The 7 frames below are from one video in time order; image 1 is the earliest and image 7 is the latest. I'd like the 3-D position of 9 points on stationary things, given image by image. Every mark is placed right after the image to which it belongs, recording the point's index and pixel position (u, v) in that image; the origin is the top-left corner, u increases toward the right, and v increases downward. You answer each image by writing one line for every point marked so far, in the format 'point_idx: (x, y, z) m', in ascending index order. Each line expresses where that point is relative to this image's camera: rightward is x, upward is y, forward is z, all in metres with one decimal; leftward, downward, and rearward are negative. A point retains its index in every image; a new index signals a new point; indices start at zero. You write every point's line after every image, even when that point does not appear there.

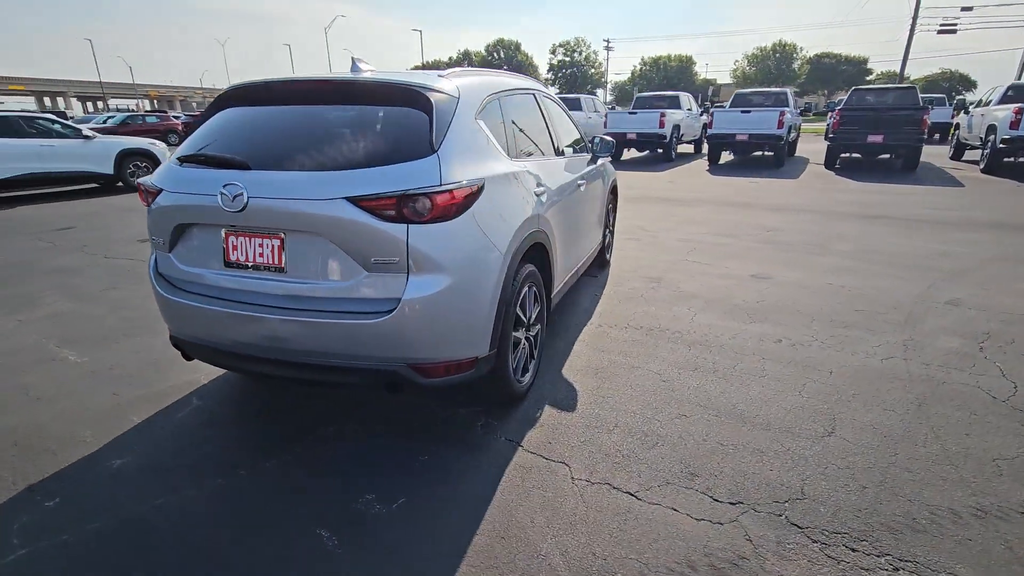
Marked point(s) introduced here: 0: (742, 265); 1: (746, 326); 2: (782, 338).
0: (+2.7, +0.3, +6.1) m
1: (+1.9, -0.3, +4.3) m
2: (+2.1, -0.4, +4.1) m
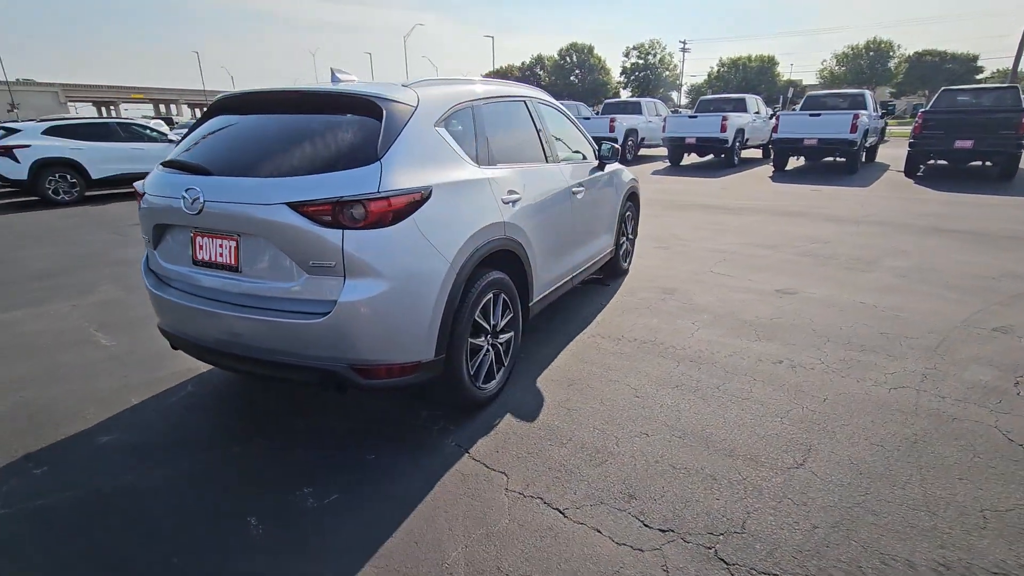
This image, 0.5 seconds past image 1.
0: (+2.8, +0.1, +5.8) m
1: (+1.9, -0.4, +4.1) m
2: (+2.0, -0.5, +3.9) m
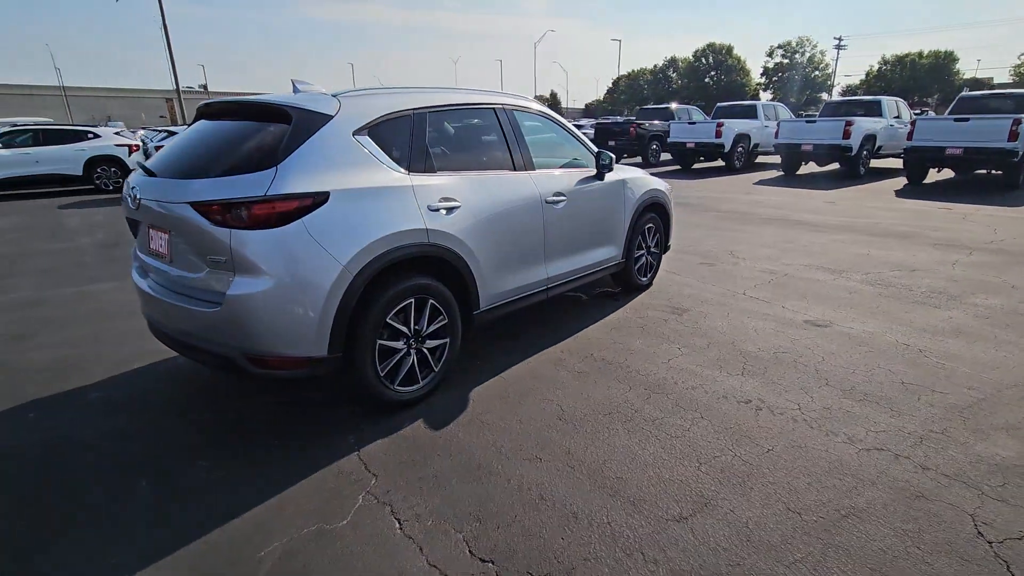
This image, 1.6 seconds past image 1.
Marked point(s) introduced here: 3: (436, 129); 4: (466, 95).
0: (+2.9, -0.2, +5.1) m
1: (+1.5, -0.6, +3.7) m
2: (+1.6, -0.7, +3.4) m
3: (-0.5, +1.1, +3.5) m
4: (-0.4, +1.4, +3.8) m
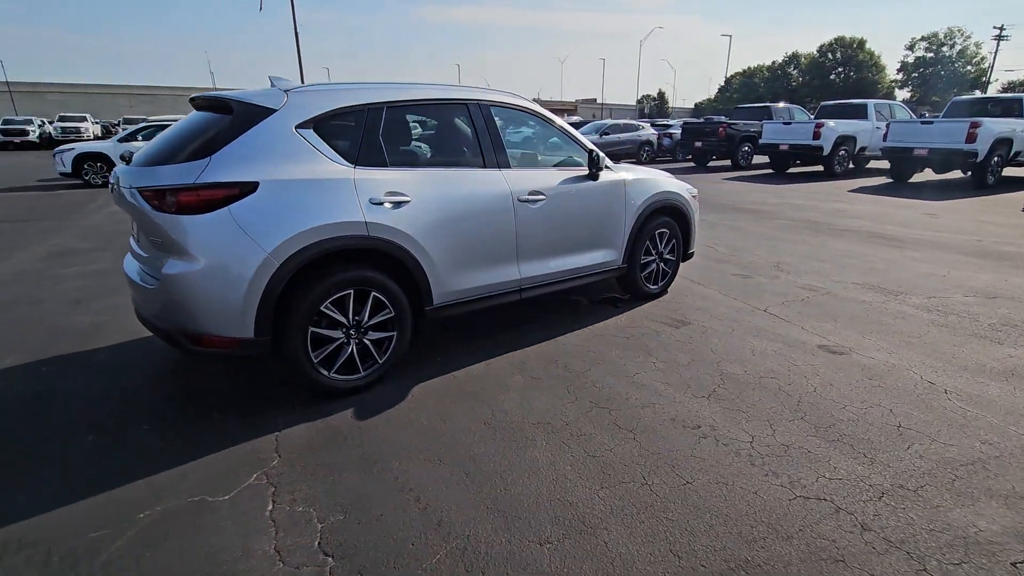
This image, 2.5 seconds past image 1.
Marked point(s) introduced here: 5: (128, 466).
0: (+2.7, -0.4, +4.5) m
1: (+1.1, -0.7, +3.3) m
2: (+1.1, -0.8, +3.1) m
3: (-0.8, +1.1, +3.5) m
4: (-0.6, +1.4, +3.8) m
5: (-2.0, -0.9, +2.8) m
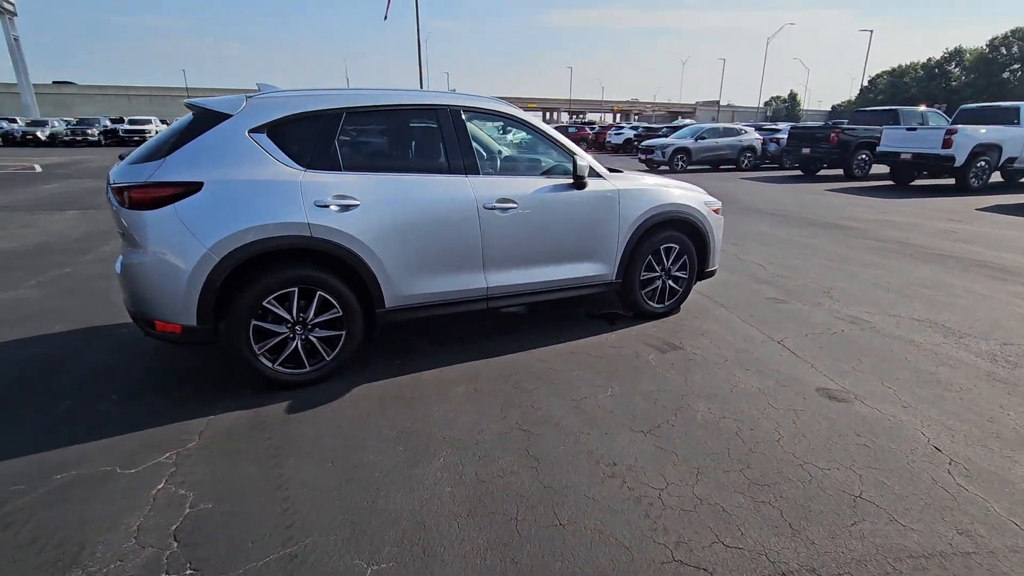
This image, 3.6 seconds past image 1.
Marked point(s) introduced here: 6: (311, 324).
0: (+2.5, -0.6, +3.8) m
1: (+0.6, -0.8, +3.0) m
2: (+0.6, -0.9, +2.8) m
3: (-1.1, +1.1, +3.6) m
4: (-0.8, +1.4, +3.8) m
5: (-2.6, -0.8, +3.1) m
6: (-1.4, -0.2, +3.5) m
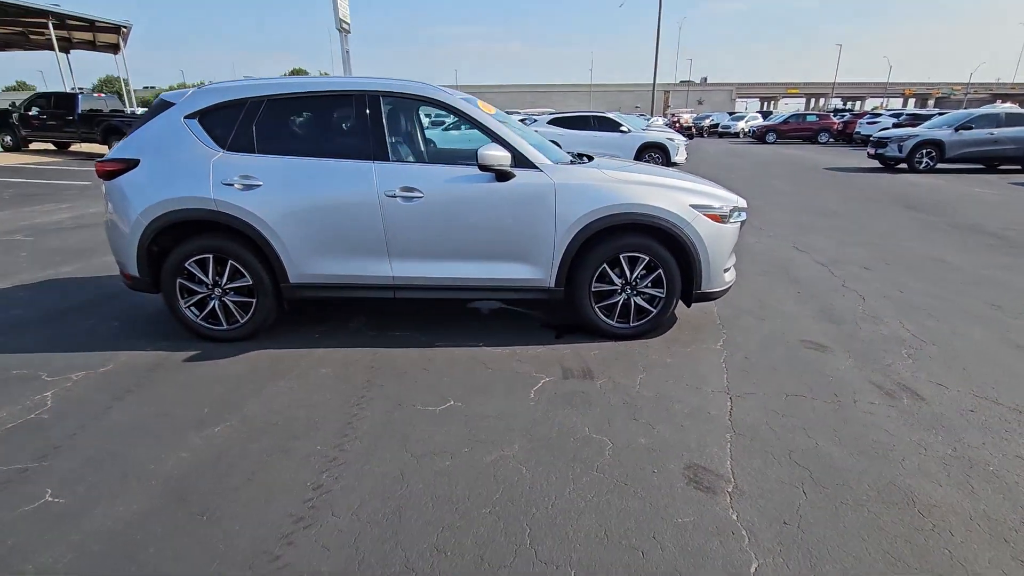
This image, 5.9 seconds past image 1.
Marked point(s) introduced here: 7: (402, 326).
0: (+1.4, -0.9, +2.7) m
1: (-0.6, -0.9, +2.7) m
2: (-0.8, -0.9, +2.5) m
3: (-1.7, +1.3, +3.8) m
4: (-1.3, +1.6, +3.9) m
5: (-3.5, -0.4, +4.1) m
6: (-2.2, 0.0, +3.9) m
7: (-0.9, -0.3, +4.3) m
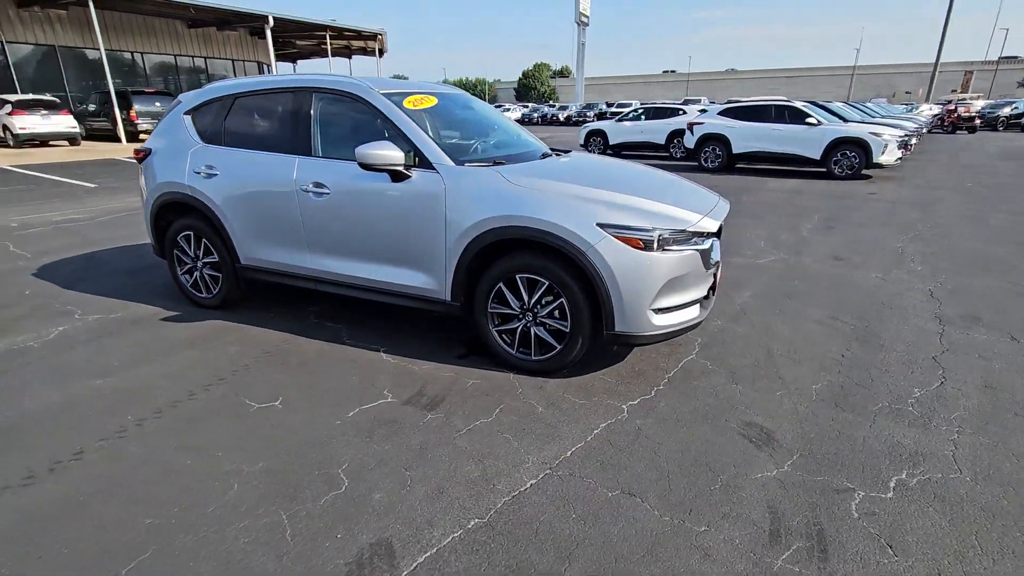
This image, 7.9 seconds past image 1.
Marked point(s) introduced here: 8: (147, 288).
0: (-0.1, -1.1, +2.0) m
1: (-1.9, -0.8, +2.9) m
2: (-2.1, -0.9, +2.7) m
3: (-2.1, +1.4, +4.2) m
4: (-1.7, +1.7, +4.1) m
5: (-3.9, 0.0, +5.2) m
6: (-2.7, +0.2, +4.5) m
7: (-1.4, -0.3, +4.4) m
8: (-3.7, 0.0, +5.3) m
